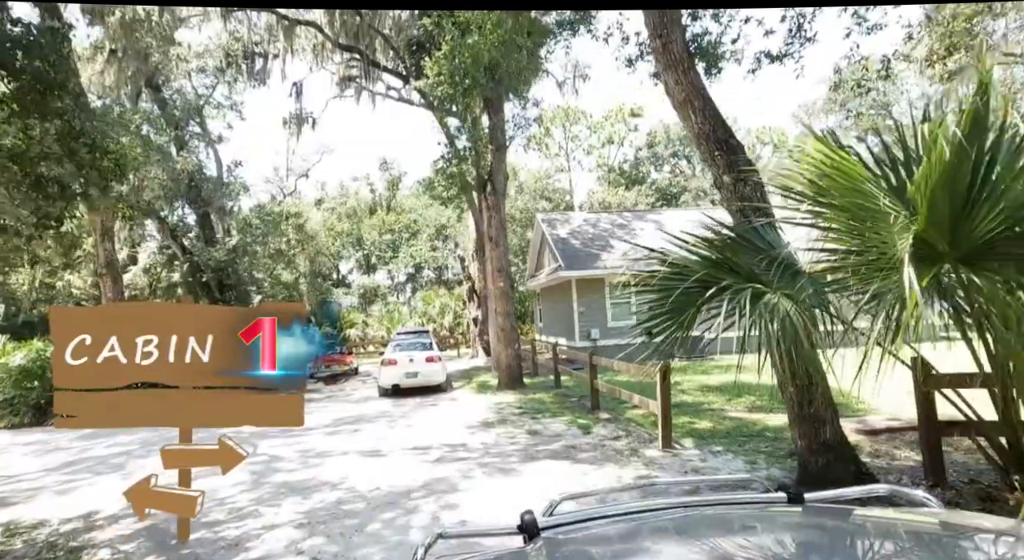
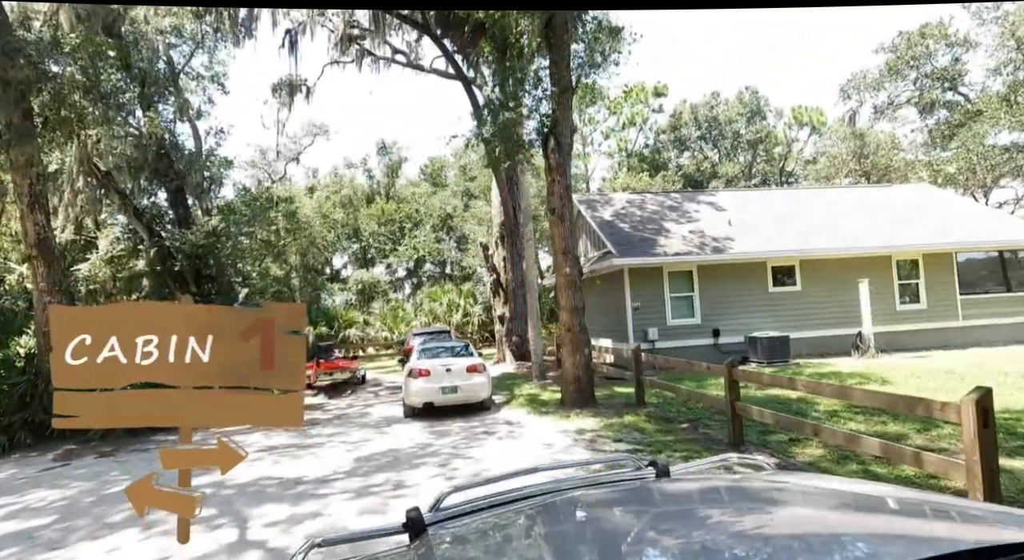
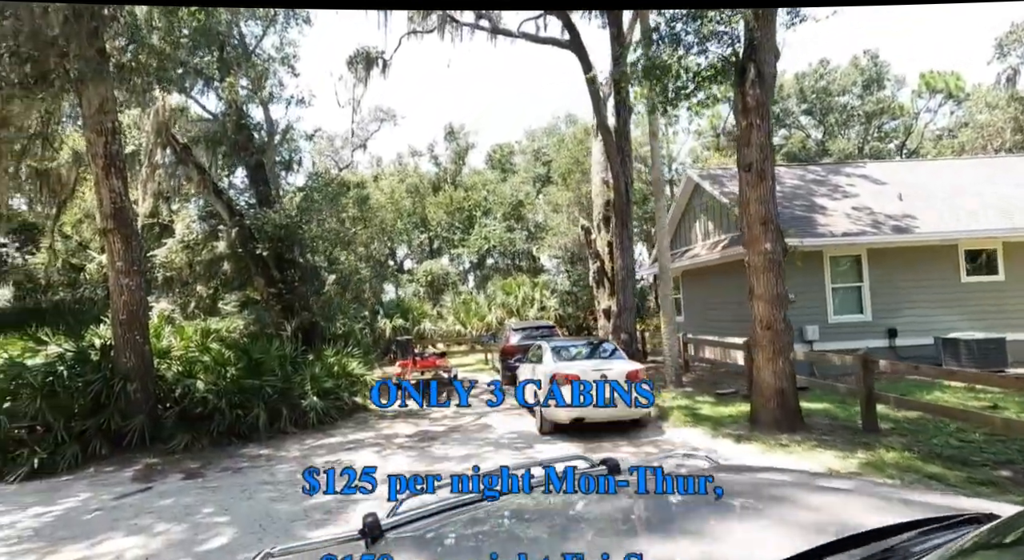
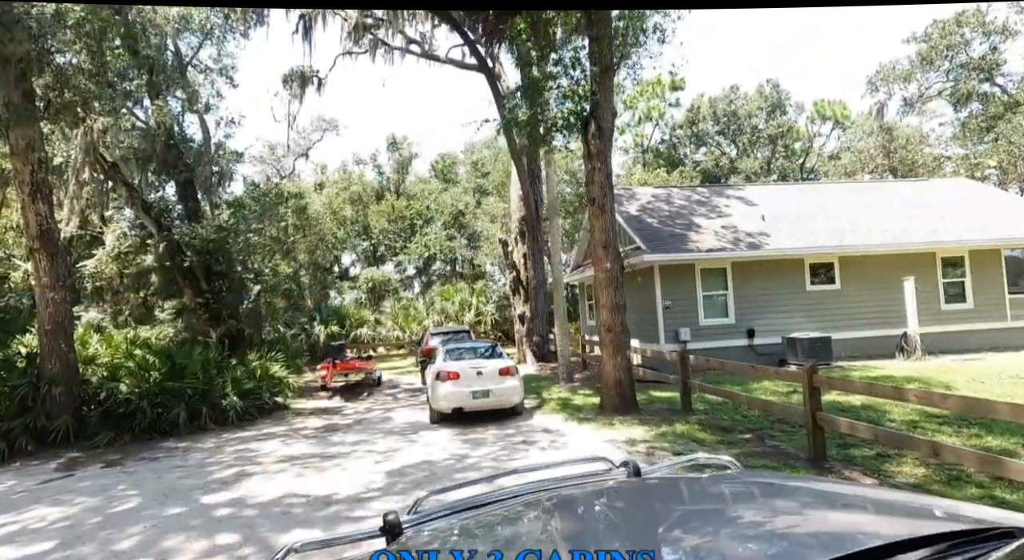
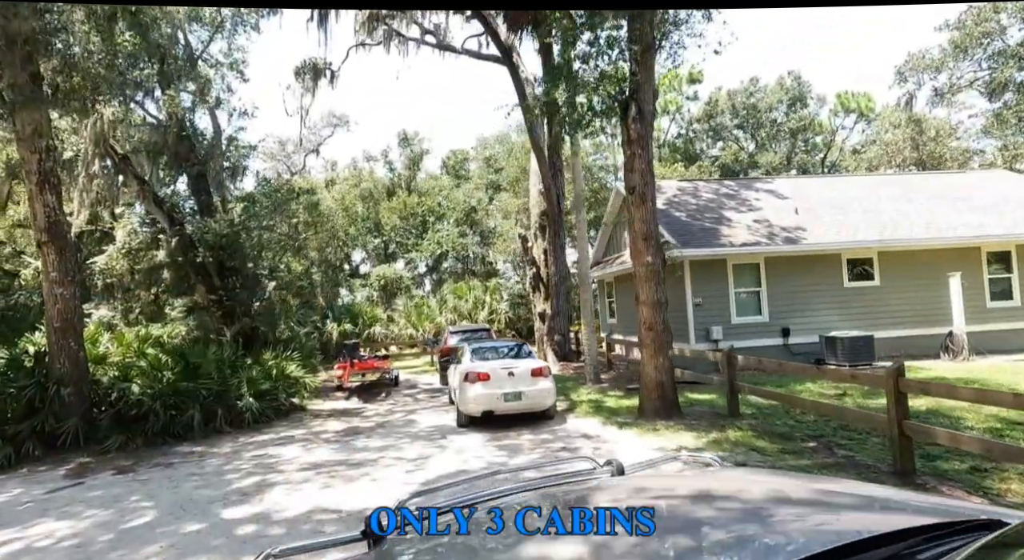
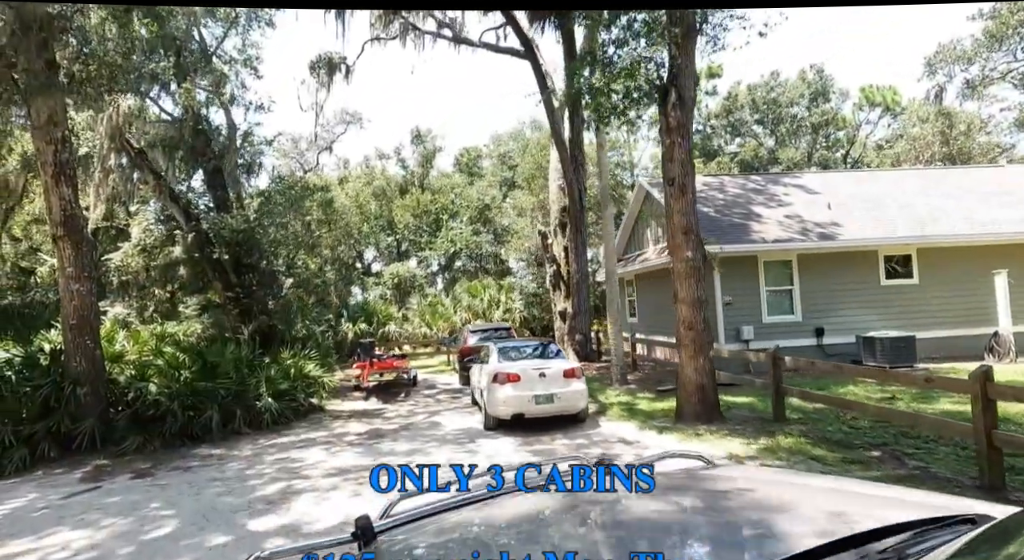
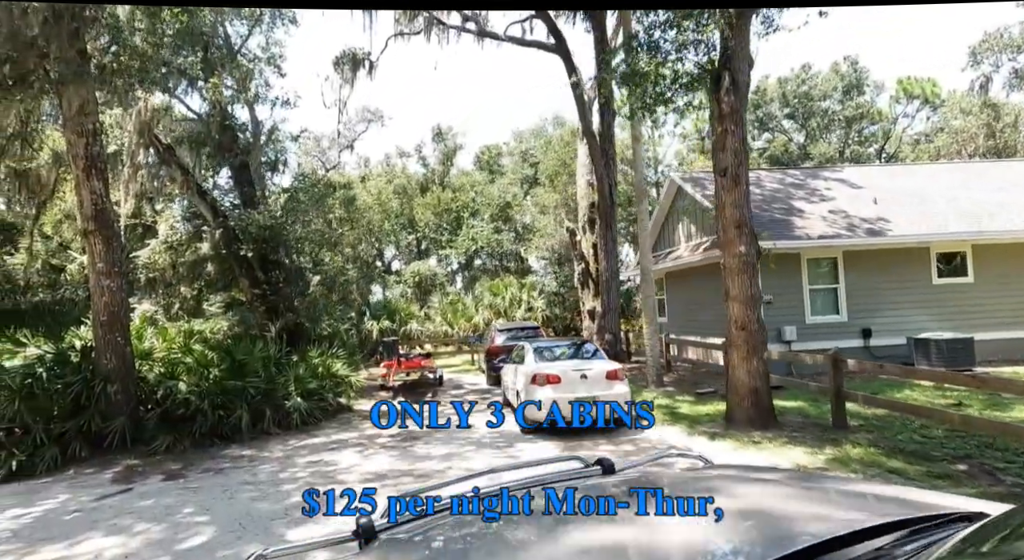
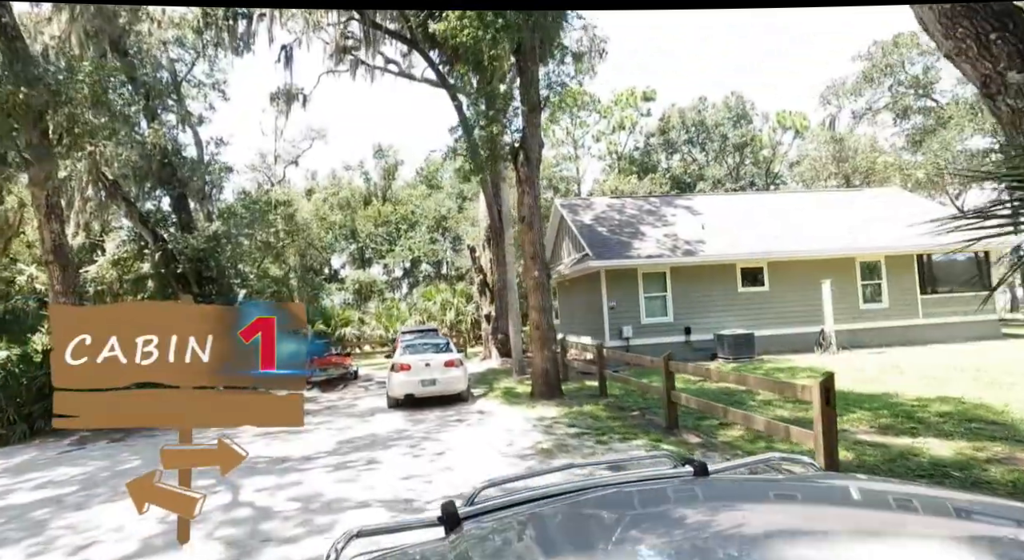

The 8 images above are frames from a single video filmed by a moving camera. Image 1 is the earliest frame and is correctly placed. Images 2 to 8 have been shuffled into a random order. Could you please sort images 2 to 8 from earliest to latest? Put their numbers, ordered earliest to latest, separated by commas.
8, 2, 4, 5, 6, 7, 3
